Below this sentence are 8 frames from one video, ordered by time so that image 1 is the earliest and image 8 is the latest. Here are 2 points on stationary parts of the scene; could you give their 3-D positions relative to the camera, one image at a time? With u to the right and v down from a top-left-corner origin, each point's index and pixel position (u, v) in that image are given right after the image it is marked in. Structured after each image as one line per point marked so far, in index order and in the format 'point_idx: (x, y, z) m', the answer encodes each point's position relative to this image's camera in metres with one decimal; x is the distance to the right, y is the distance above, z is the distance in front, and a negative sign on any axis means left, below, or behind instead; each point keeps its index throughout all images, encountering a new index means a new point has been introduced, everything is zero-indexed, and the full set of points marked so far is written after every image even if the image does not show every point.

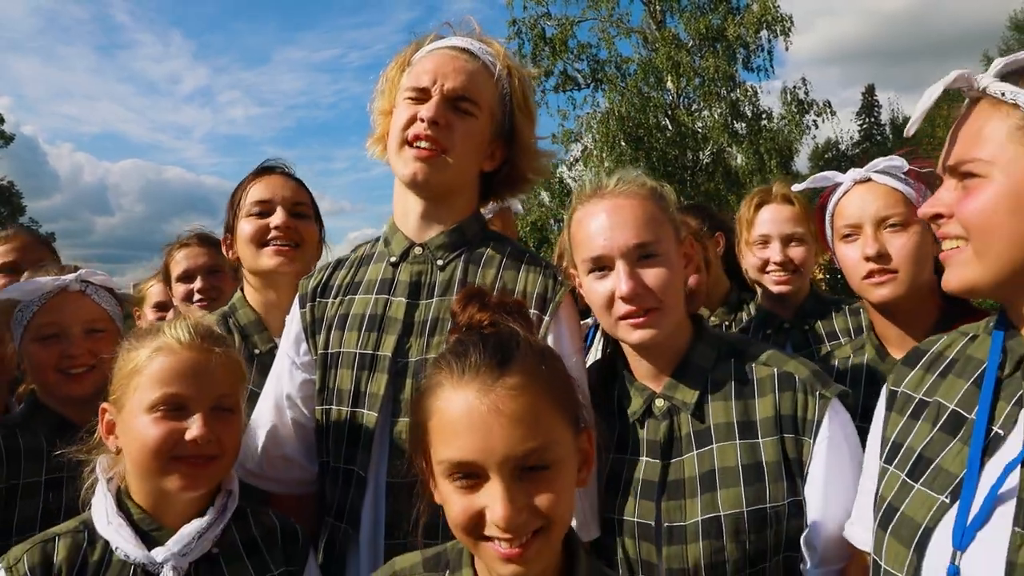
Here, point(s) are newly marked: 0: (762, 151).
0: (+5.0, +2.8, +14.6) m
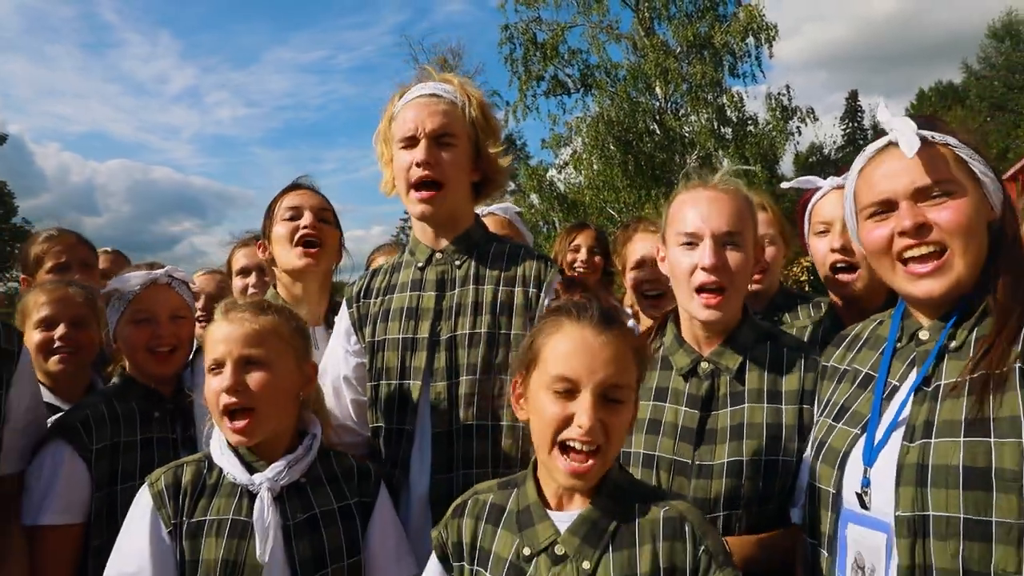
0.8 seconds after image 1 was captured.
0: (+4.9, +2.8, +15.0) m
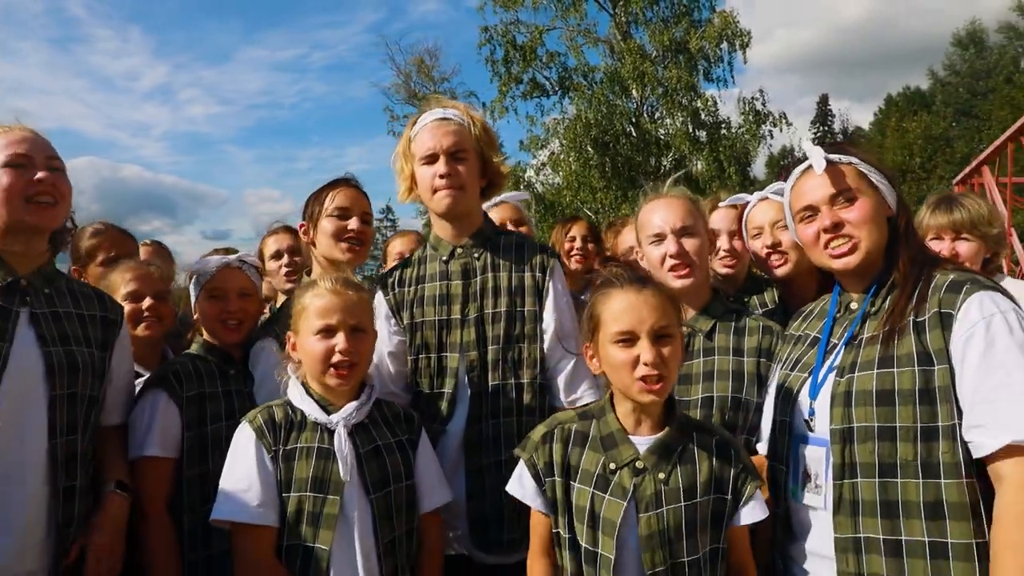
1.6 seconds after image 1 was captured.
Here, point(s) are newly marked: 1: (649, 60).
0: (+4.5, +2.9, +15.6) m
1: (+3.0, +5.1, +15.9) m
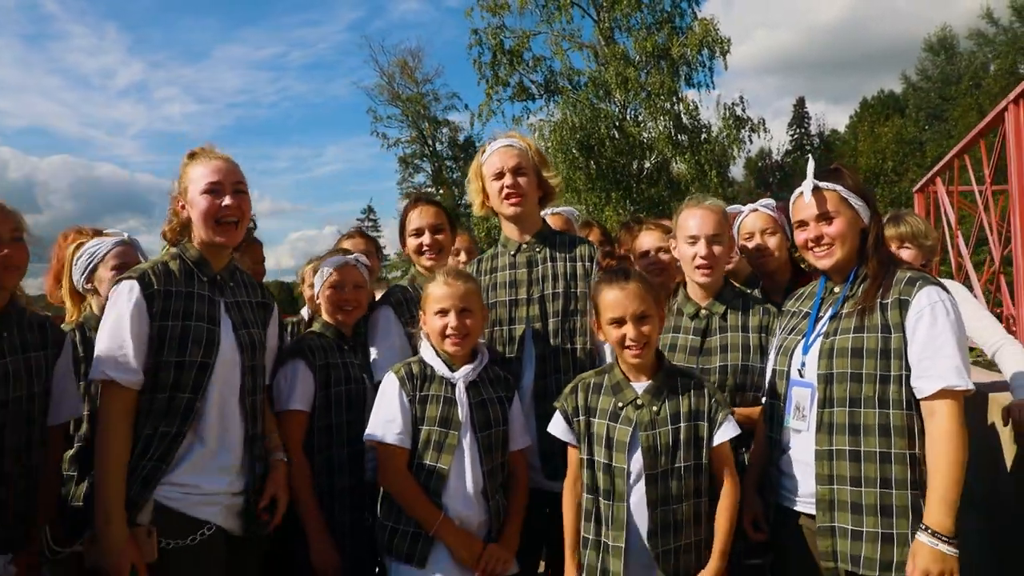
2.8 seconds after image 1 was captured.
0: (+4.4, +2.9, +16.5) m
1: (+2.8, +5.1, +16.7) m
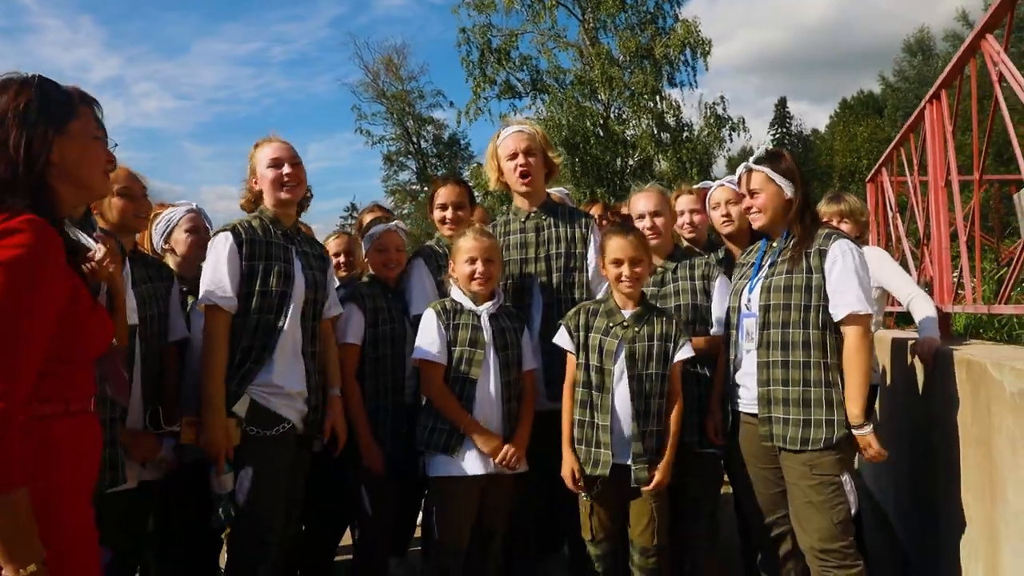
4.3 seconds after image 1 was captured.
0: (+4.1, +3.1, +17.4) m
1: (+2.6, +5.4, +17.6) m
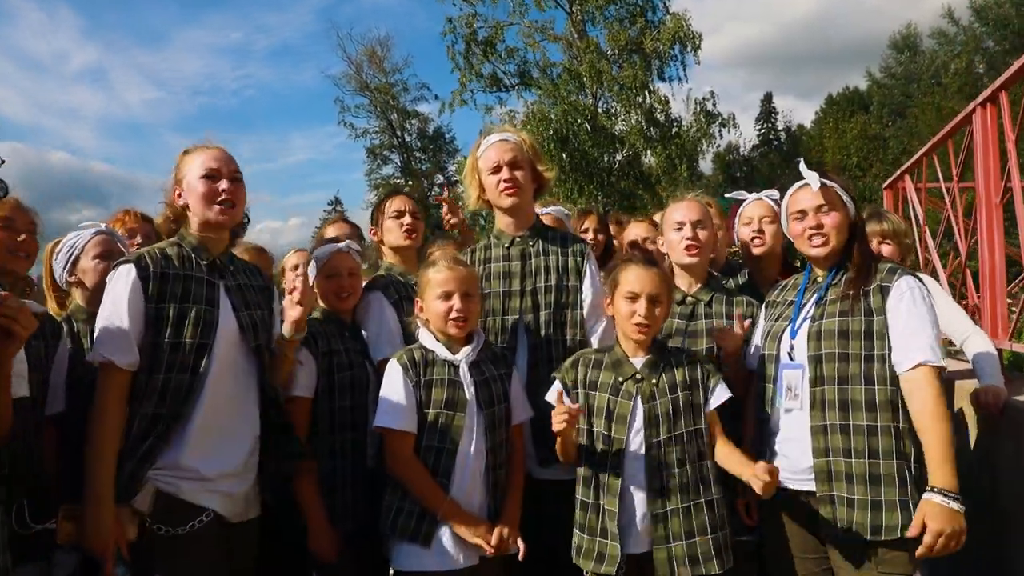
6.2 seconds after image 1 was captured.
0: (+3.8, +3.1, +16.7) m
1: (+2.3, +5.3, +16.9) m
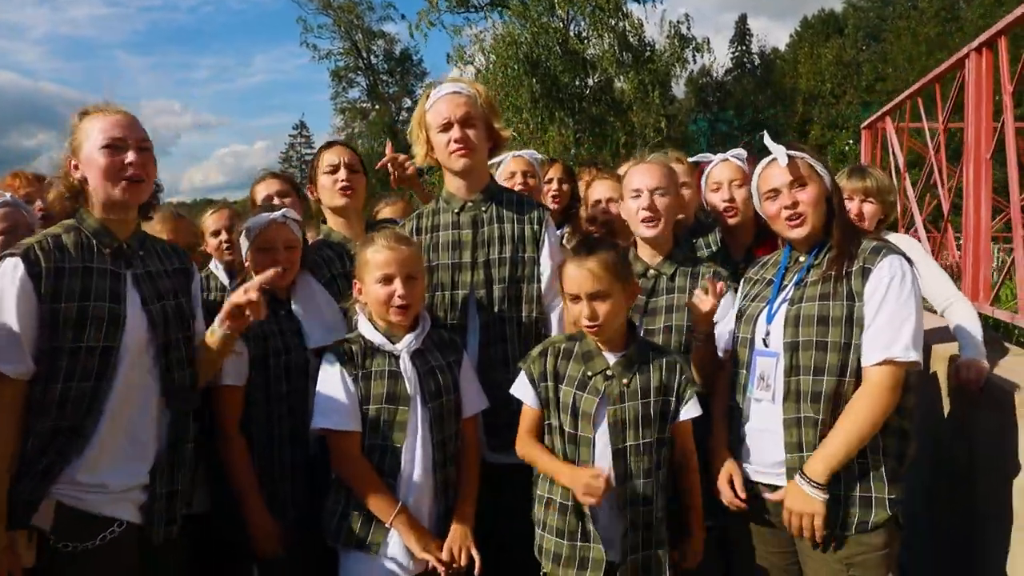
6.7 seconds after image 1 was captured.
0: (+3.1, +4.6, +16.2) m
1: (+1.5, +6.8, +16.0) m
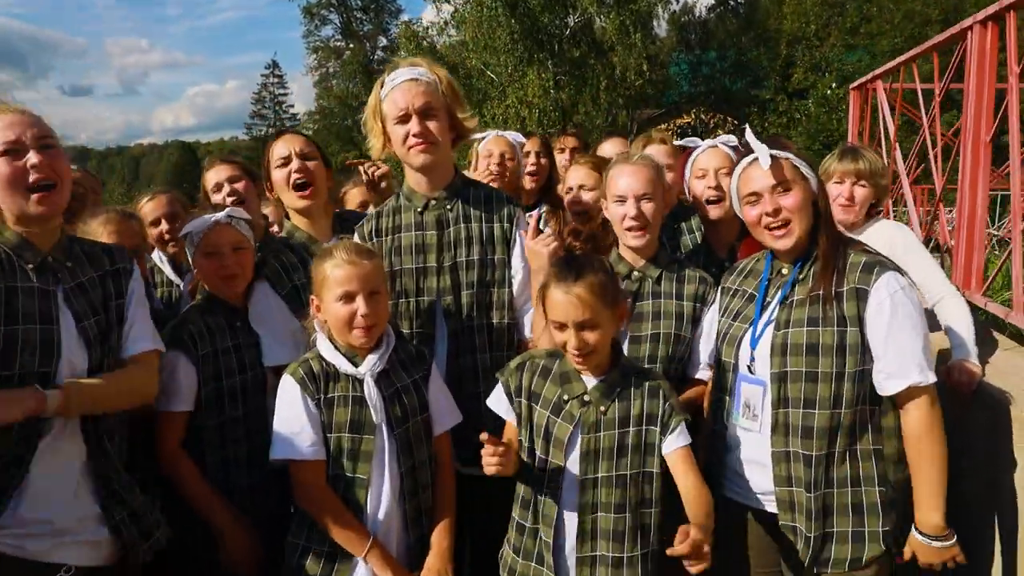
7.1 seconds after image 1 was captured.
0: (+2.6, +5.6, +15.7) m
1: (+1.0, +7.8, +15.3) m
